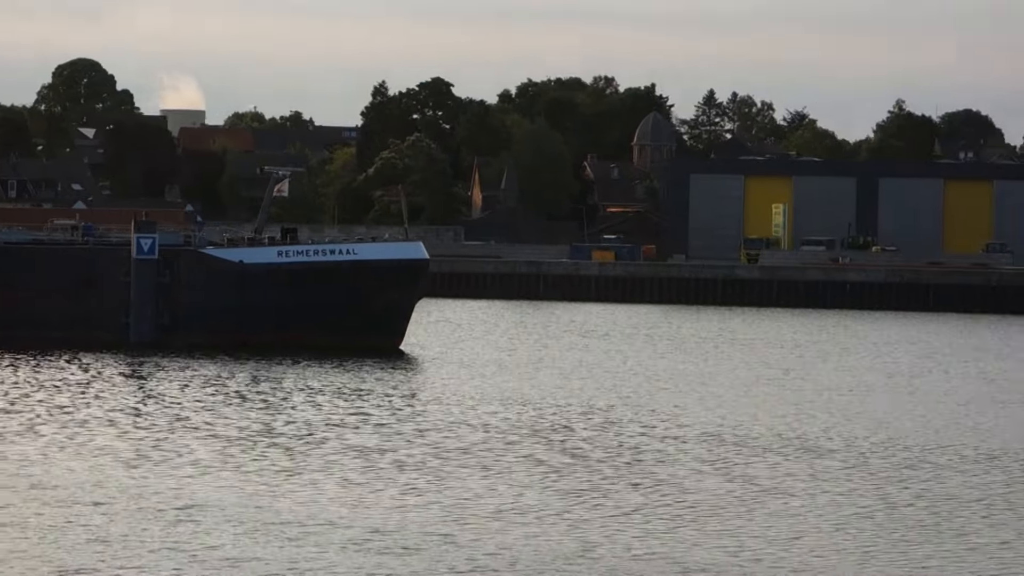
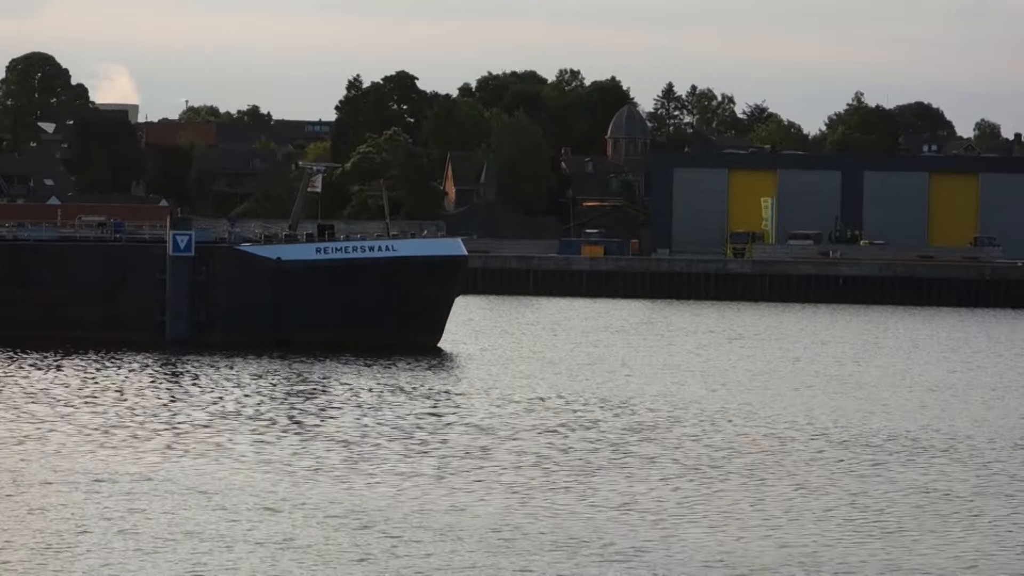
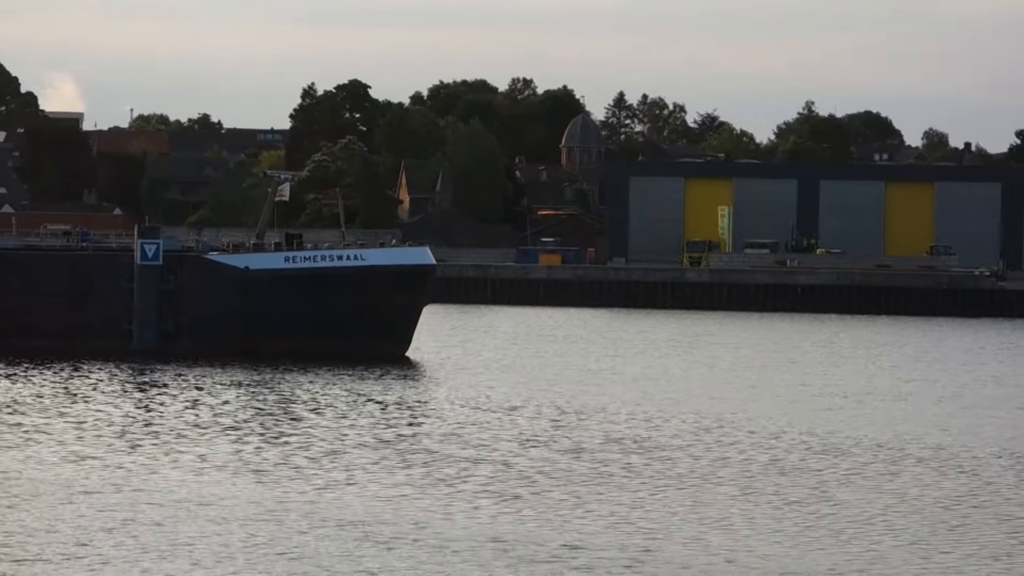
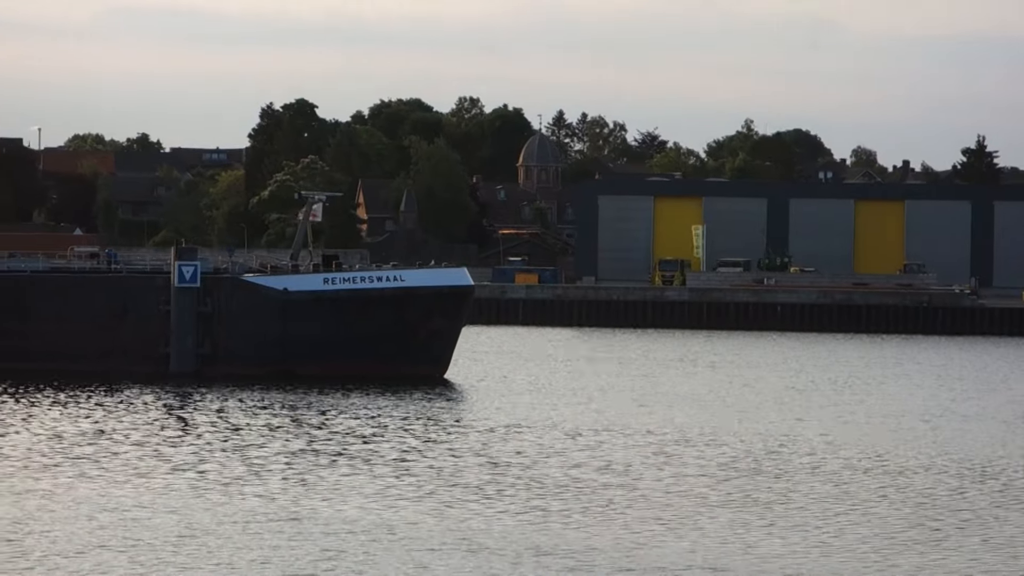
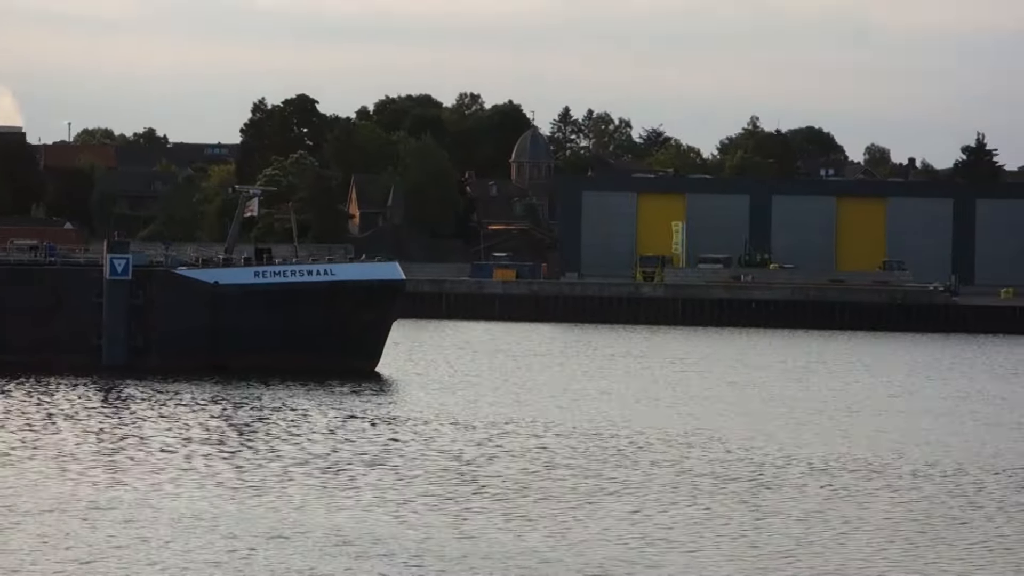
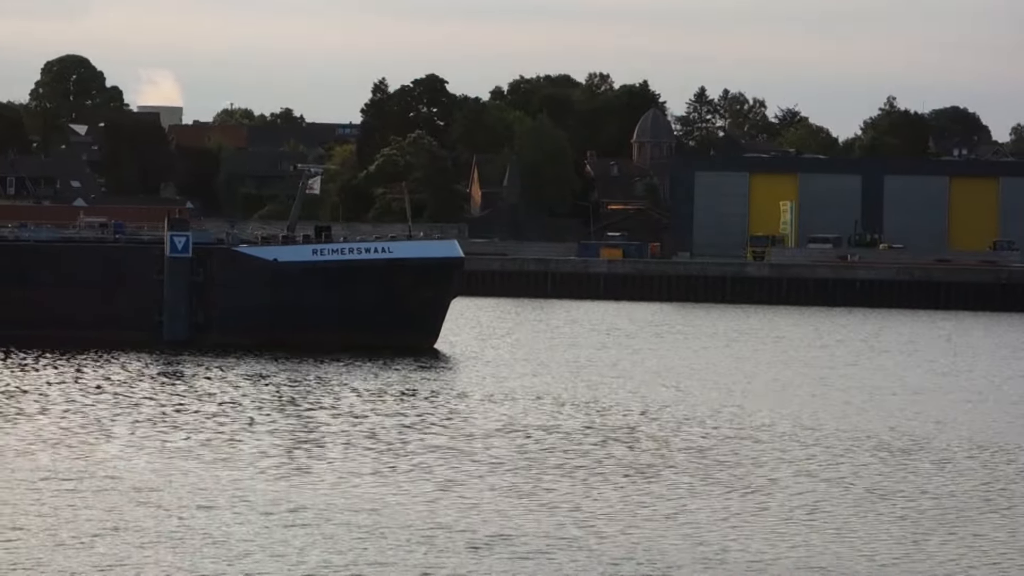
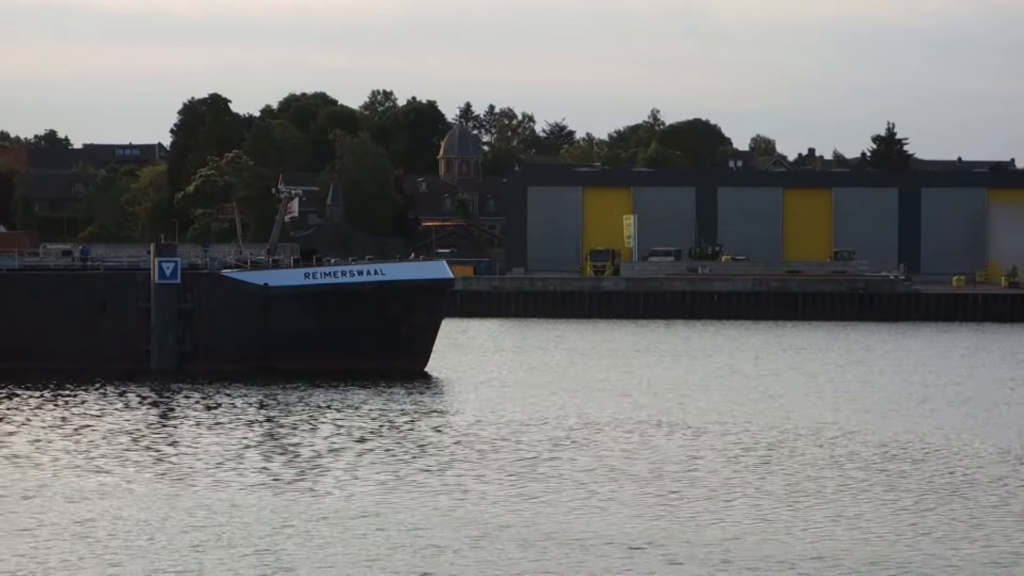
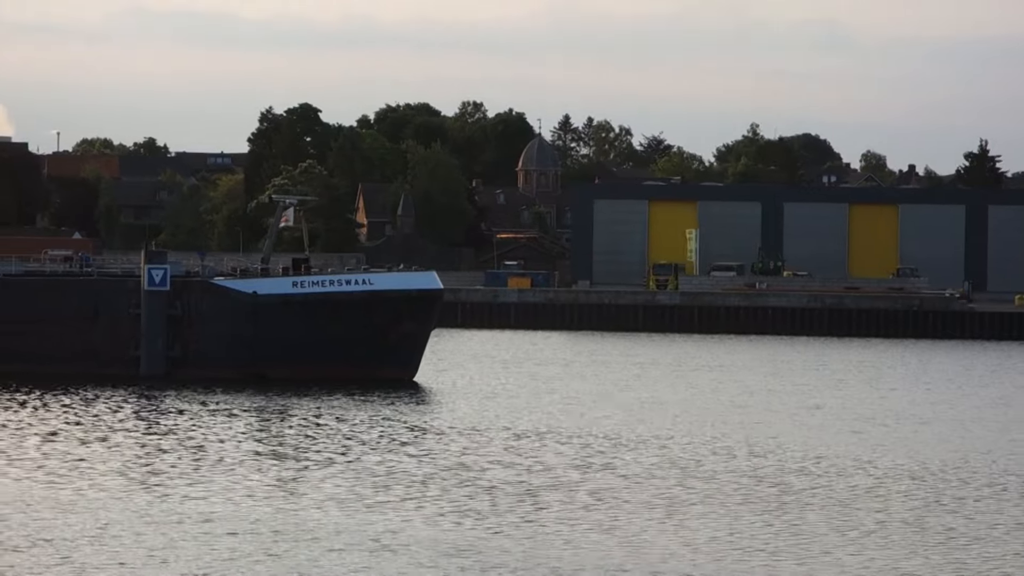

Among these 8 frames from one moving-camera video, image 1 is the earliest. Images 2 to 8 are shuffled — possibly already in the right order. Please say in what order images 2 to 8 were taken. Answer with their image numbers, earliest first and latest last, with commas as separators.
6, 2, 3, 5, 8, 4, 7
